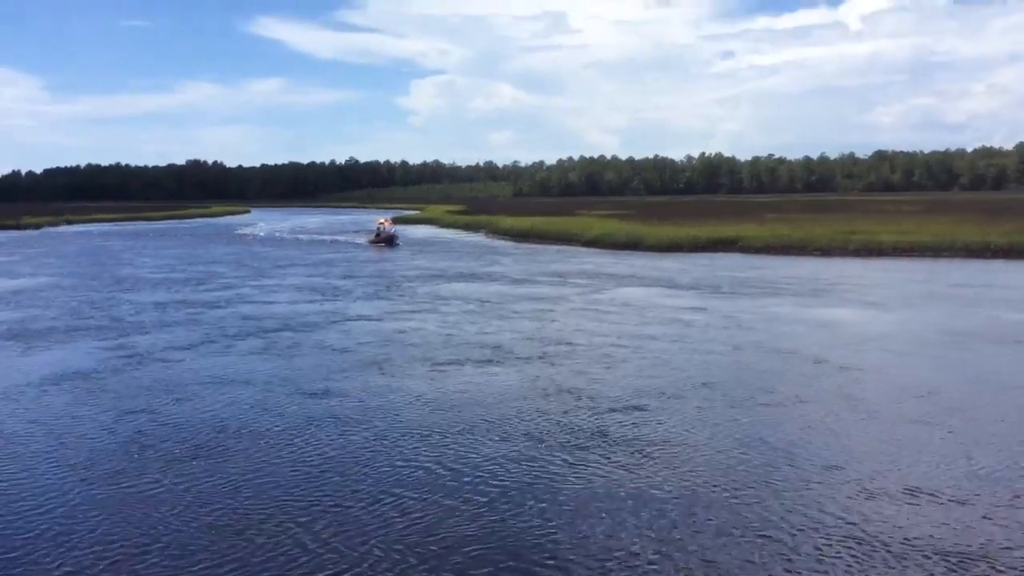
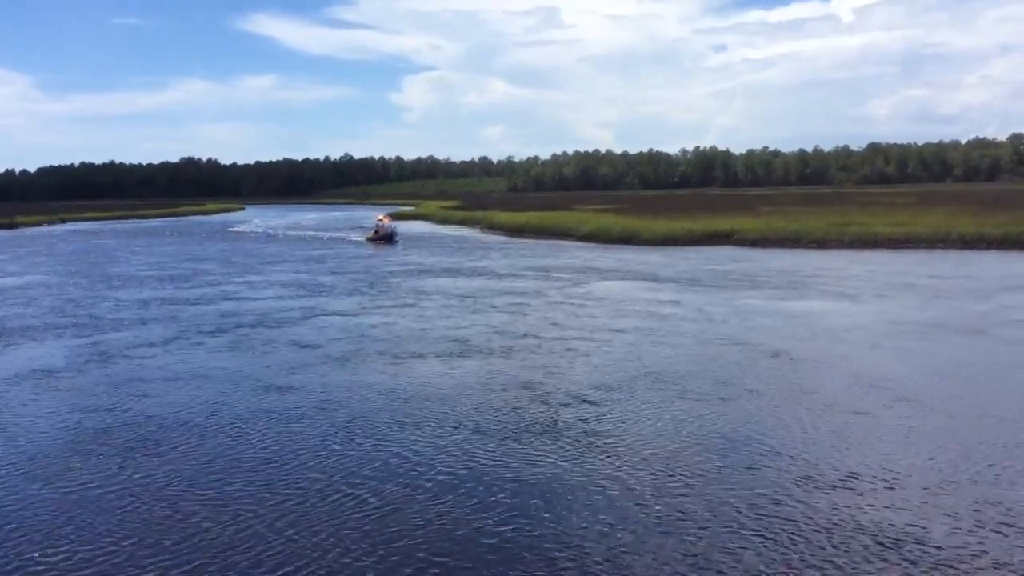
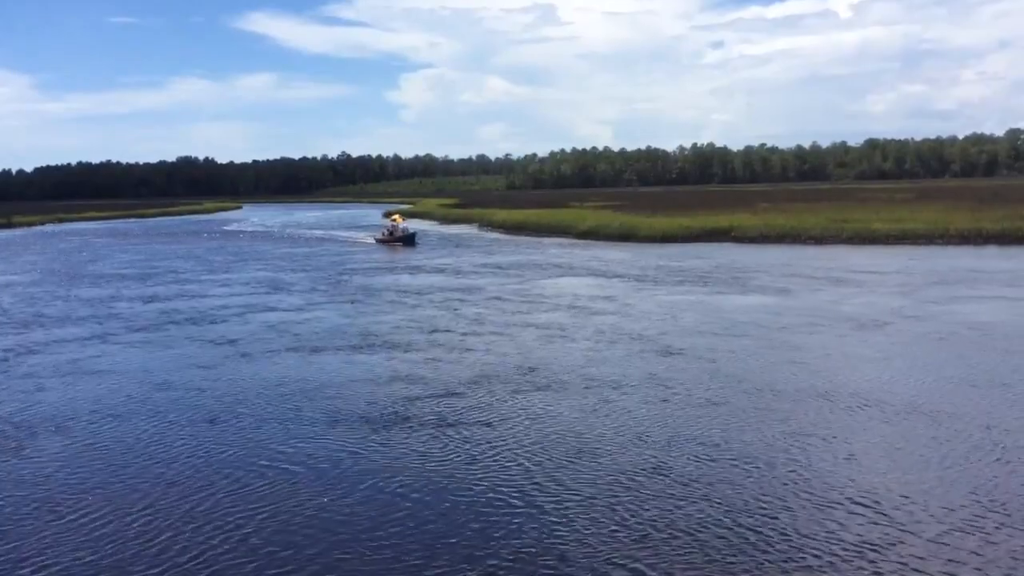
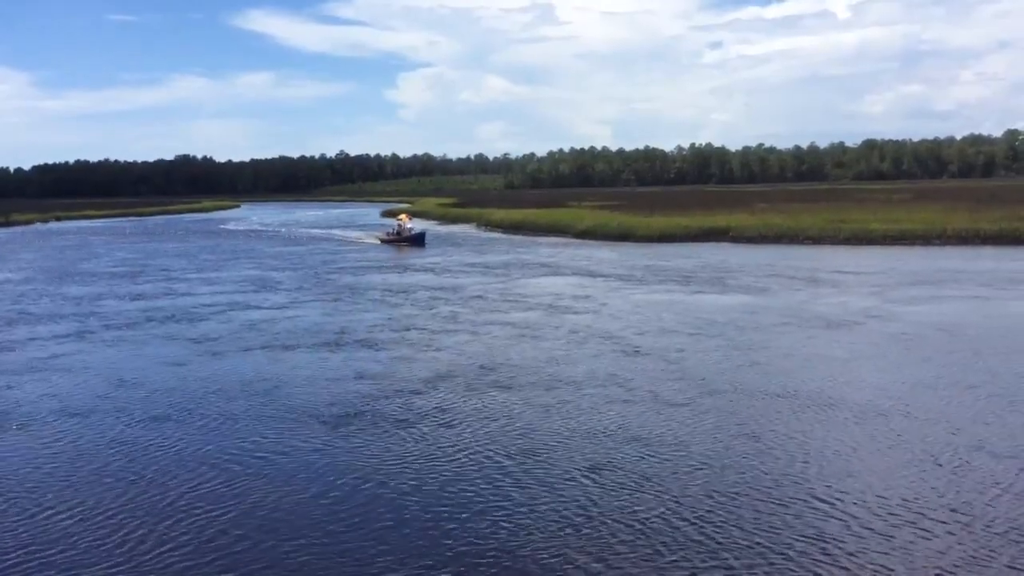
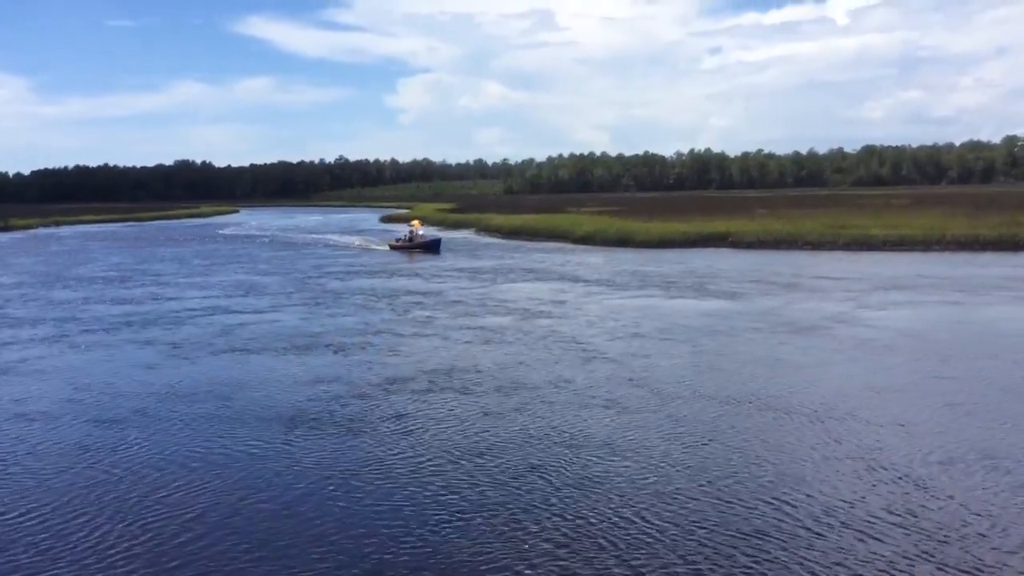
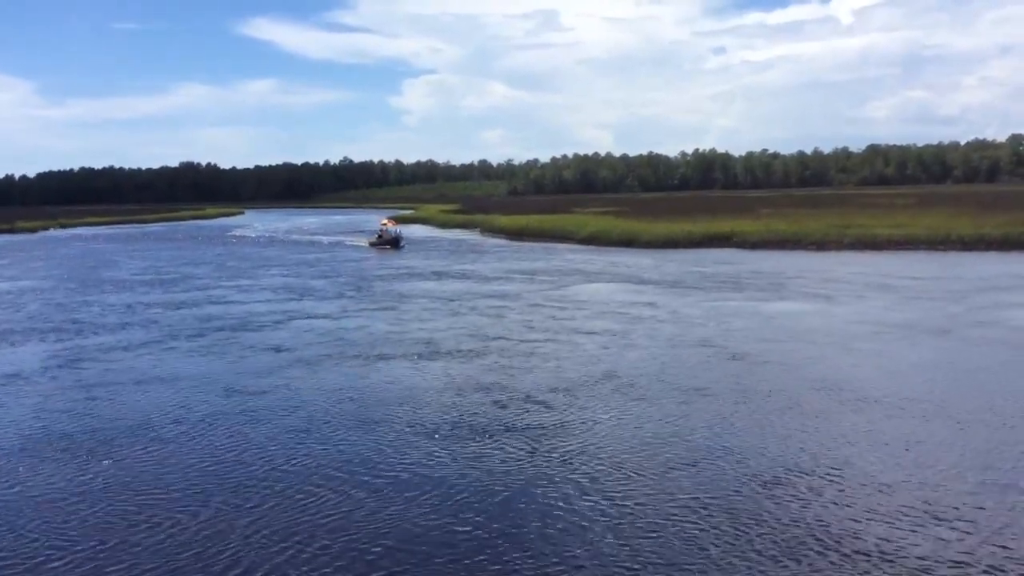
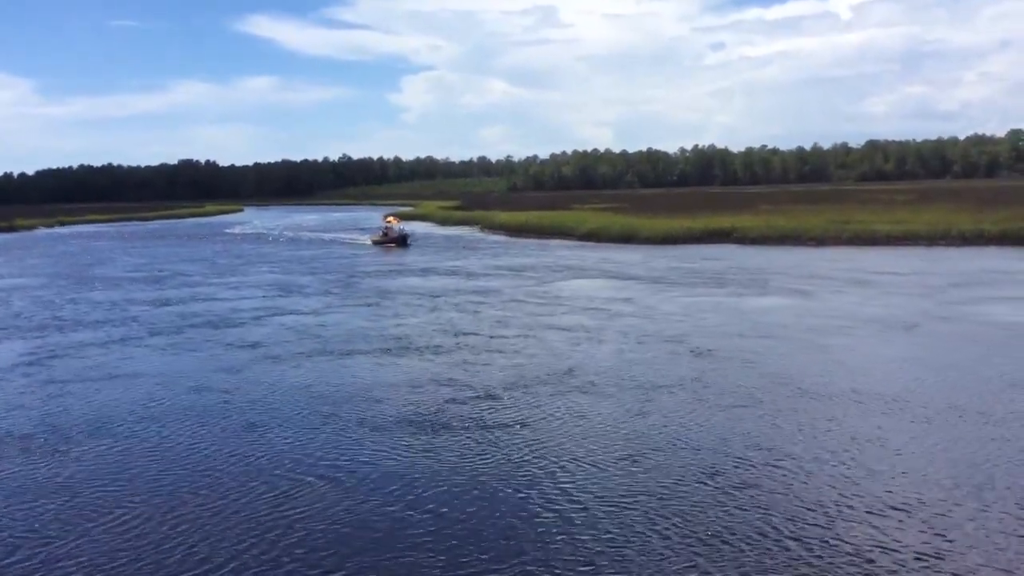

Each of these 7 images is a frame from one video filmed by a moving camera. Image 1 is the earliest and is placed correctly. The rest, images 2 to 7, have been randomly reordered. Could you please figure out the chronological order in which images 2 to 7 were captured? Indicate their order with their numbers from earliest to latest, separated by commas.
2, 6, 7, 3, 4, 5
